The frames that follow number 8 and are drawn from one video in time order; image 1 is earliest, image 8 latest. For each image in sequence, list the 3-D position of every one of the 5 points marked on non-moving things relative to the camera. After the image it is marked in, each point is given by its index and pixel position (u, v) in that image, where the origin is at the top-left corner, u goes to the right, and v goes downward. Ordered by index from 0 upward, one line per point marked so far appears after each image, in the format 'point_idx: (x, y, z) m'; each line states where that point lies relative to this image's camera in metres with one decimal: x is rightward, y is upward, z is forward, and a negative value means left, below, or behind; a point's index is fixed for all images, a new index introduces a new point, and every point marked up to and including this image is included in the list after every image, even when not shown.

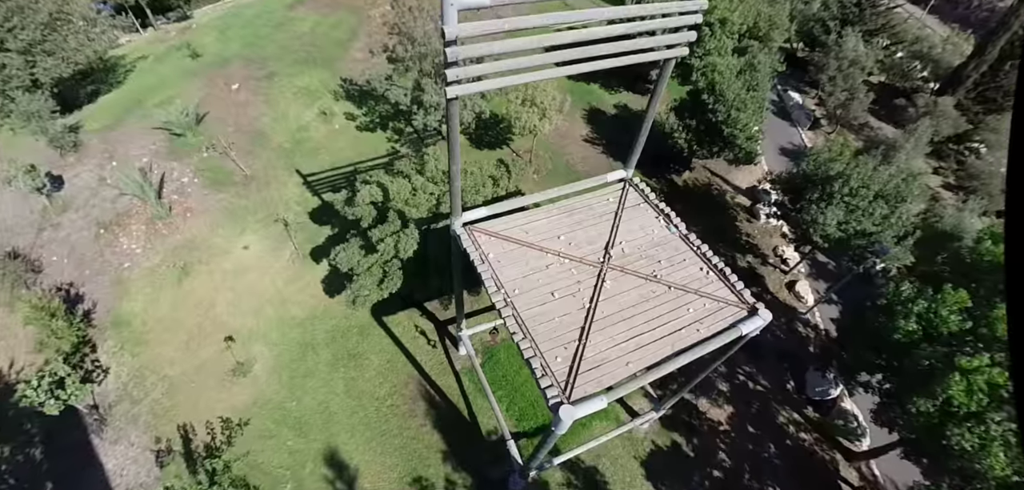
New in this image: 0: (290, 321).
0: (-5.8, -2.0, +14.1) m
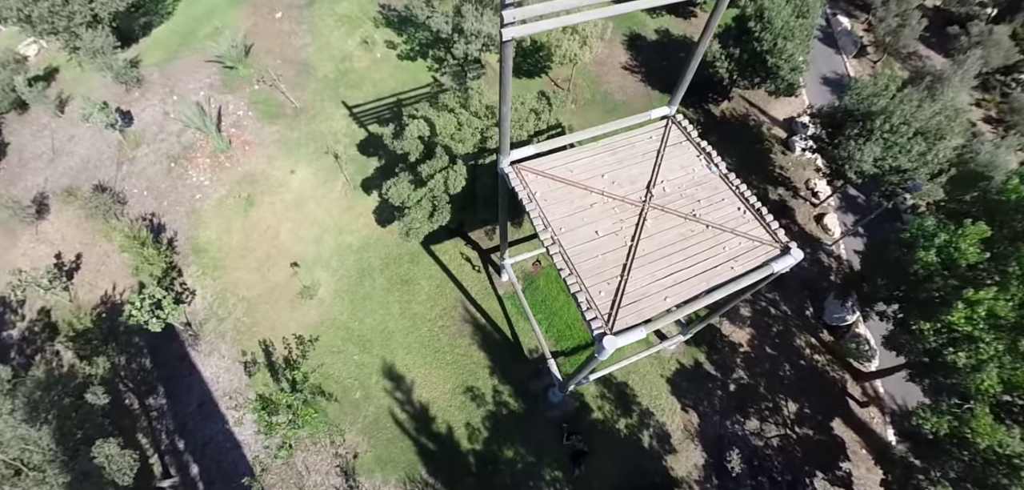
0: (-4.7, -0.1, +15.4) m
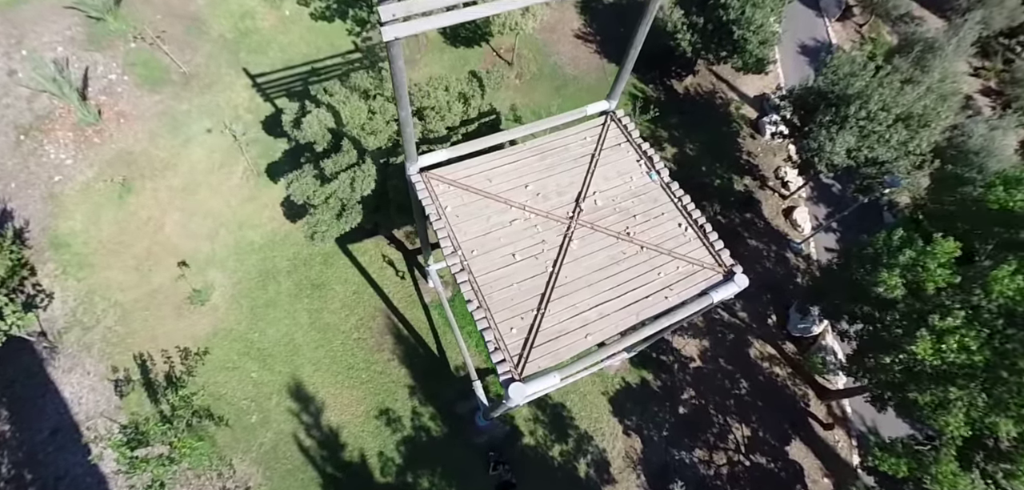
0: (-6.4, 0.0, +13.2) m
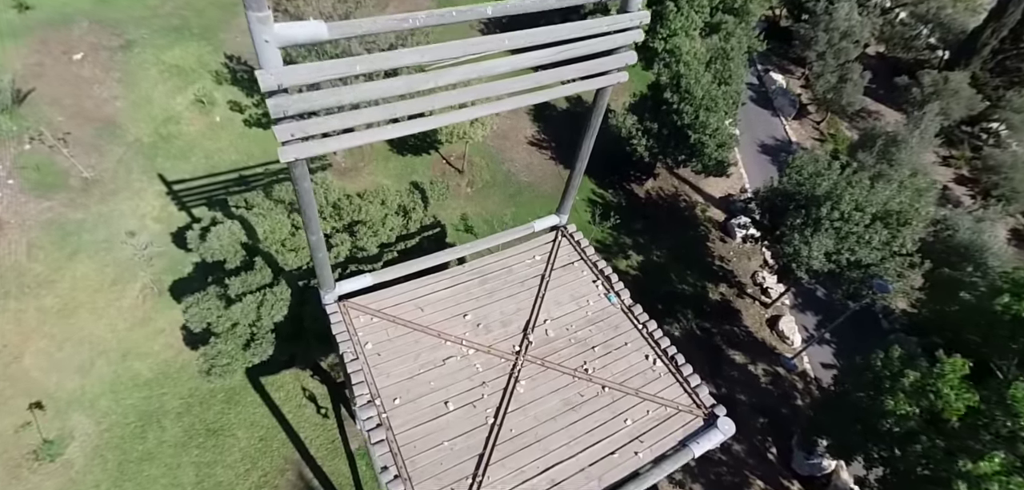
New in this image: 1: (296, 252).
0: (-7.5, -2.7, +10.6) m
1: (-3.9, 0.0, +9.8) m
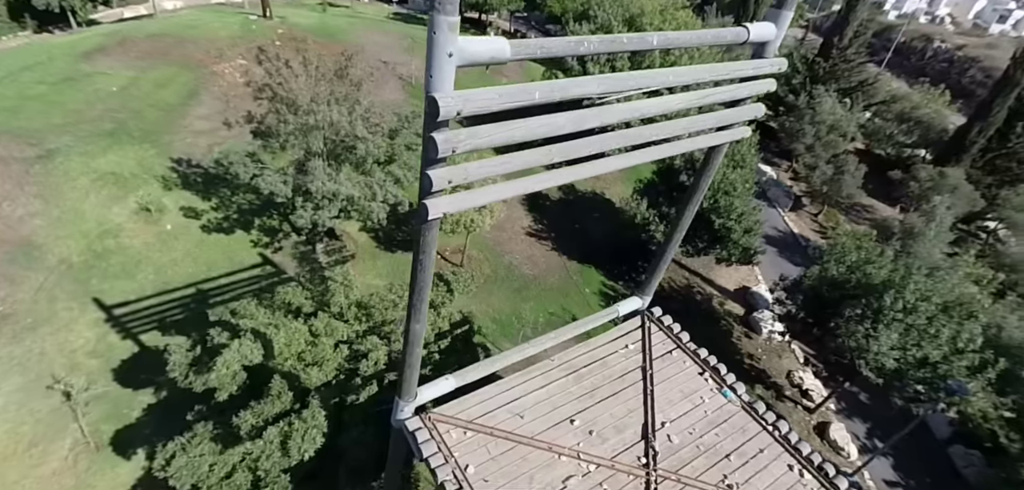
0: (-6.2, -4.8, +7.5) m
1: (-2.8, -1.7, +7.9) m
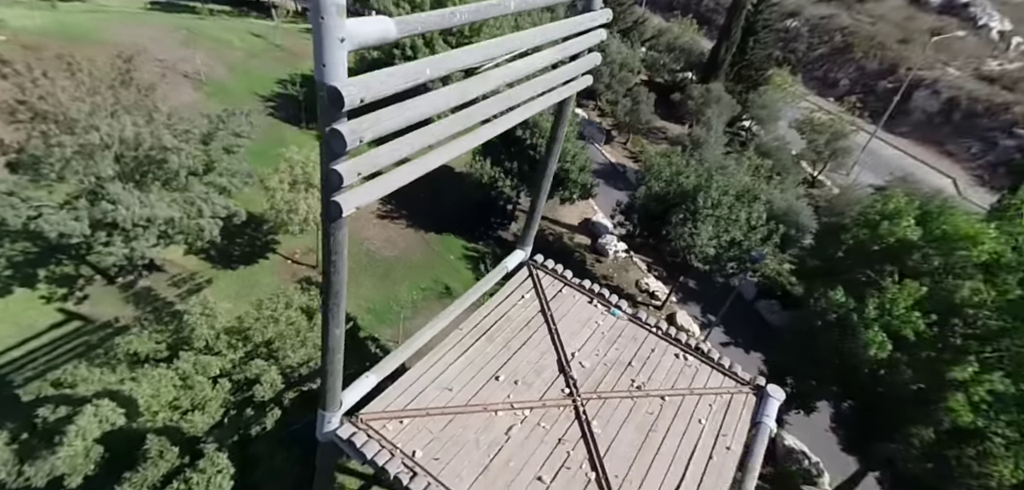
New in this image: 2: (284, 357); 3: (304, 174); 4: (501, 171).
0: (-6.3, -5.9, +5.9) m
1: (-4.0, -2.1, +7.0) m
2: (-3.4, -1.6, +8.0) m
3: (-4.3, +1.5, +11.2) m
4: (-0.4, +1.8, +13.1) m
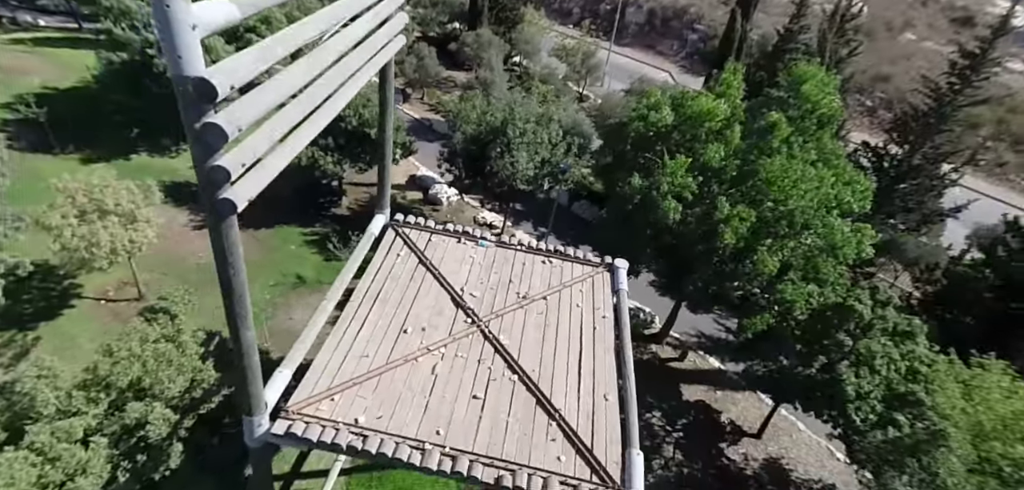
0: (-5.5, -6.8, +4.8) m
1: (-4.8, -2.6, +6.3) m
2: (-4.7, -1.9, +7.4) m
3: (-7.6, +0.8, +9.7) m
4: (-4.8, +2.2, +12.8) m
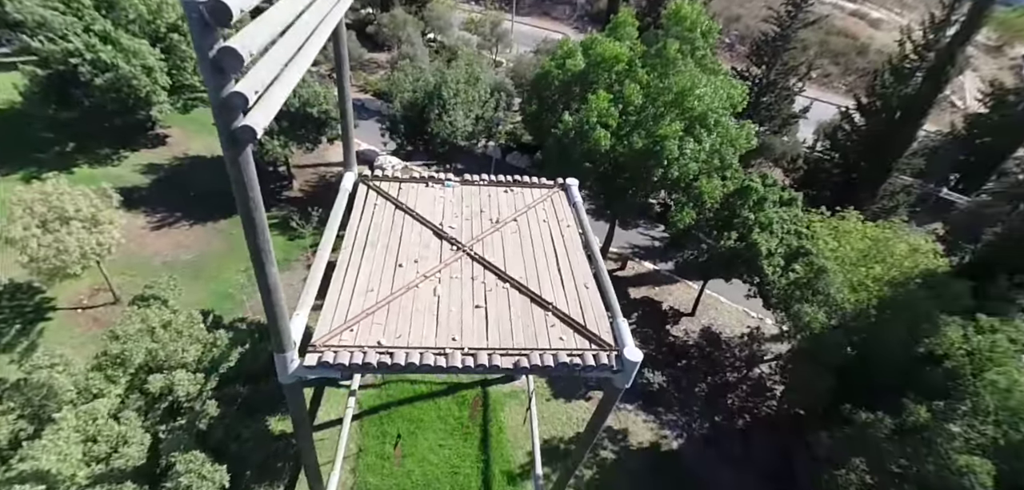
0: (-4.1, -6.4, +5.7) m
1: (-4.4, -2.1, +7.1) m
2: (-4.7, -1.5, +8.2) m
3: (-8.3, +0.6, +9.9) m
4: (-6.5, +2.5, +13.4) m
